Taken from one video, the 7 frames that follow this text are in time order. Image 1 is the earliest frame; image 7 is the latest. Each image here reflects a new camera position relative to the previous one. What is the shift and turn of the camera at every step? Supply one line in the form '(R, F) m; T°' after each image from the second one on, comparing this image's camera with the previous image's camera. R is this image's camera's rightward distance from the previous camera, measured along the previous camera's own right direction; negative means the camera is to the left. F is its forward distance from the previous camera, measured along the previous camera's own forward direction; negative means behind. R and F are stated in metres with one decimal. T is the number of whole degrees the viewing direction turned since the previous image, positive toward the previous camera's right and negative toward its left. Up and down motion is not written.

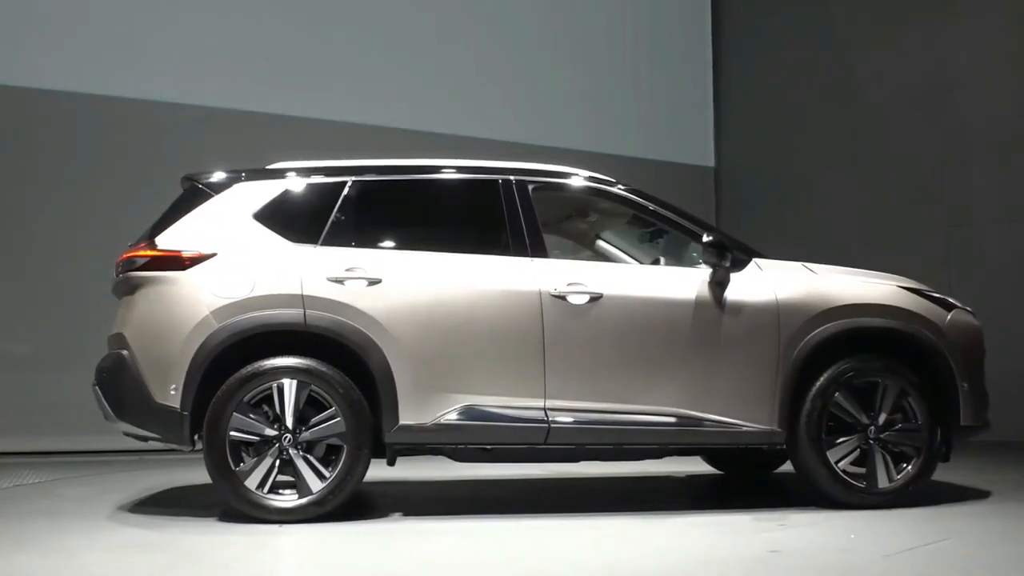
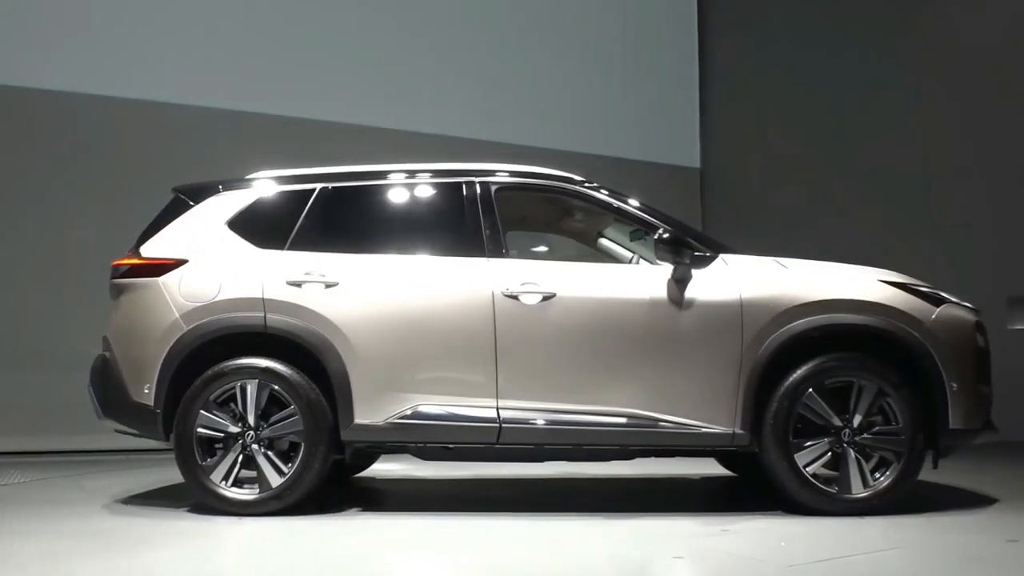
(+0.8, 0.0) m; -8°
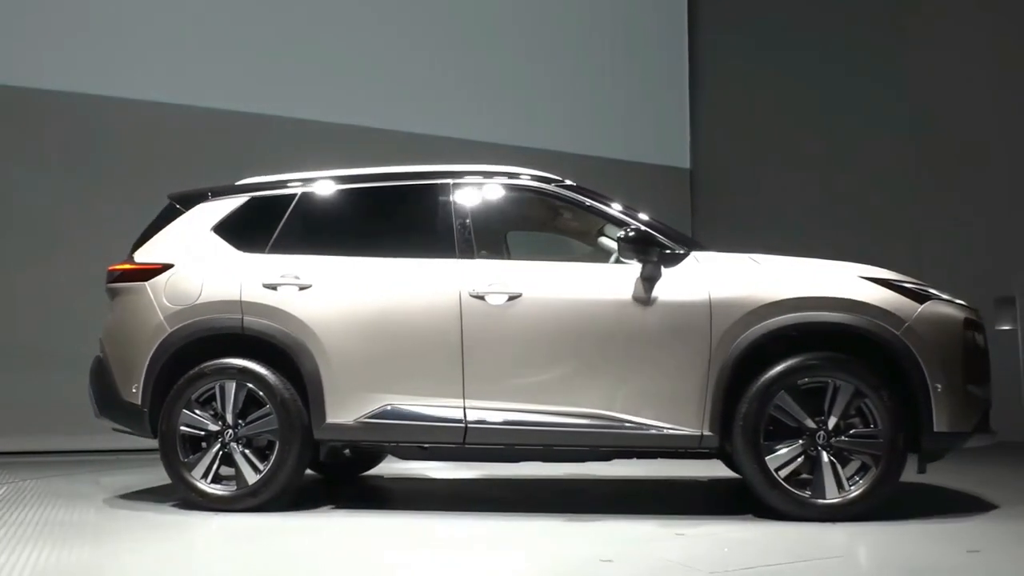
(+0.6, 0.0) m; -6°
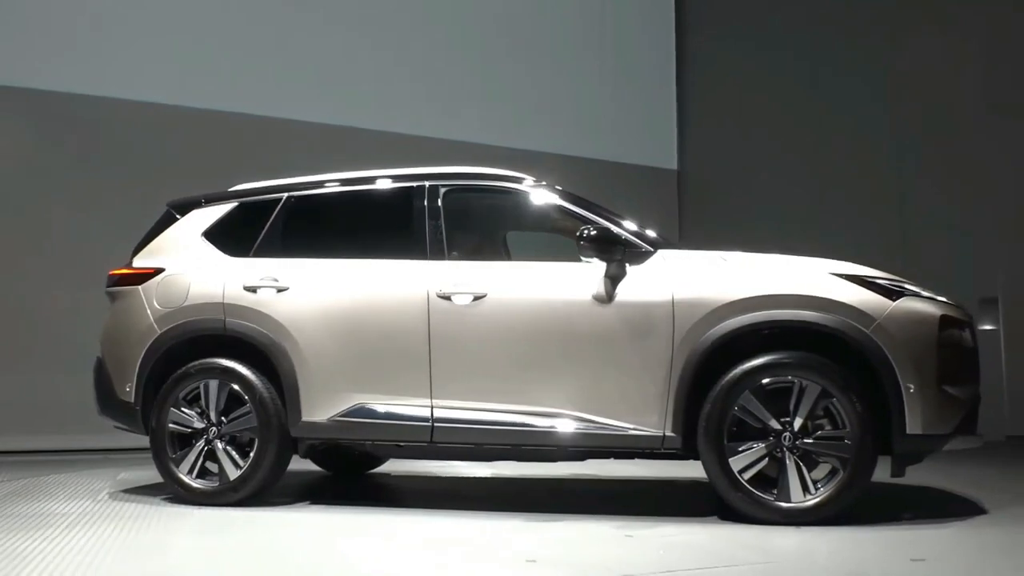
(+0.5, 0.0) m; -6°
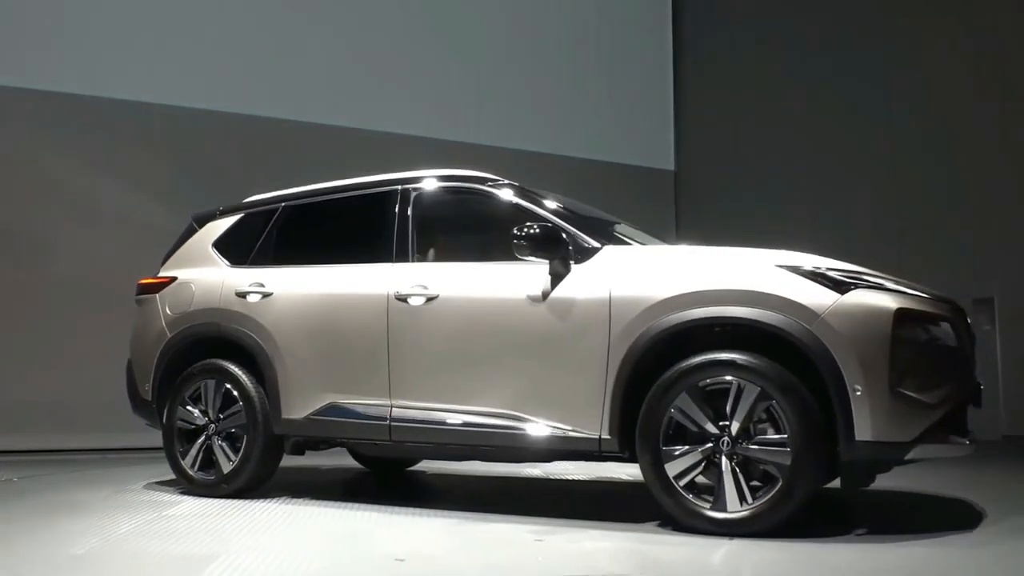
(+1.1, +0.1) m; -12°
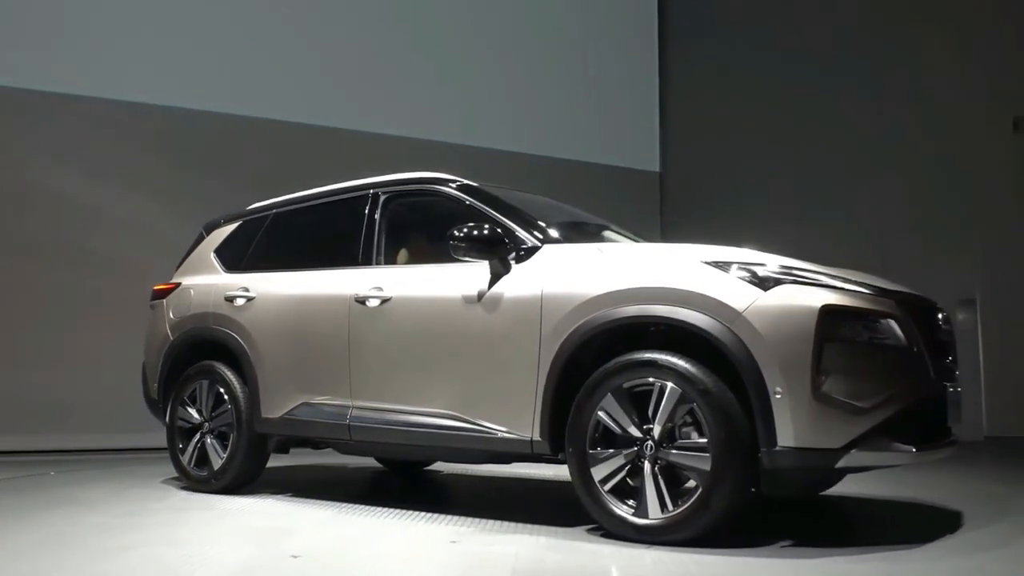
(+0.8, +0.1) m; -9°
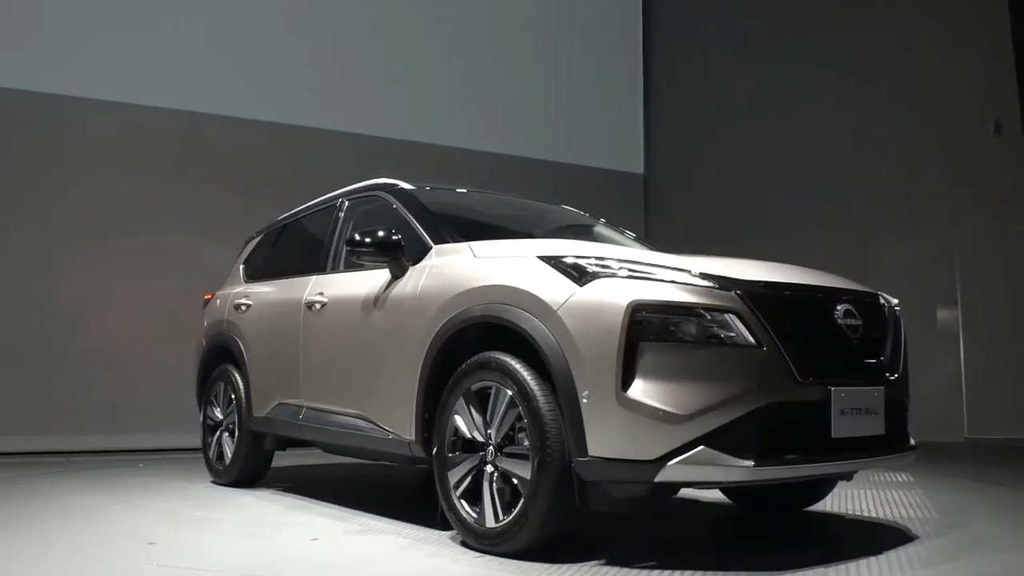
(+1.5, +0.3) m; -17°
